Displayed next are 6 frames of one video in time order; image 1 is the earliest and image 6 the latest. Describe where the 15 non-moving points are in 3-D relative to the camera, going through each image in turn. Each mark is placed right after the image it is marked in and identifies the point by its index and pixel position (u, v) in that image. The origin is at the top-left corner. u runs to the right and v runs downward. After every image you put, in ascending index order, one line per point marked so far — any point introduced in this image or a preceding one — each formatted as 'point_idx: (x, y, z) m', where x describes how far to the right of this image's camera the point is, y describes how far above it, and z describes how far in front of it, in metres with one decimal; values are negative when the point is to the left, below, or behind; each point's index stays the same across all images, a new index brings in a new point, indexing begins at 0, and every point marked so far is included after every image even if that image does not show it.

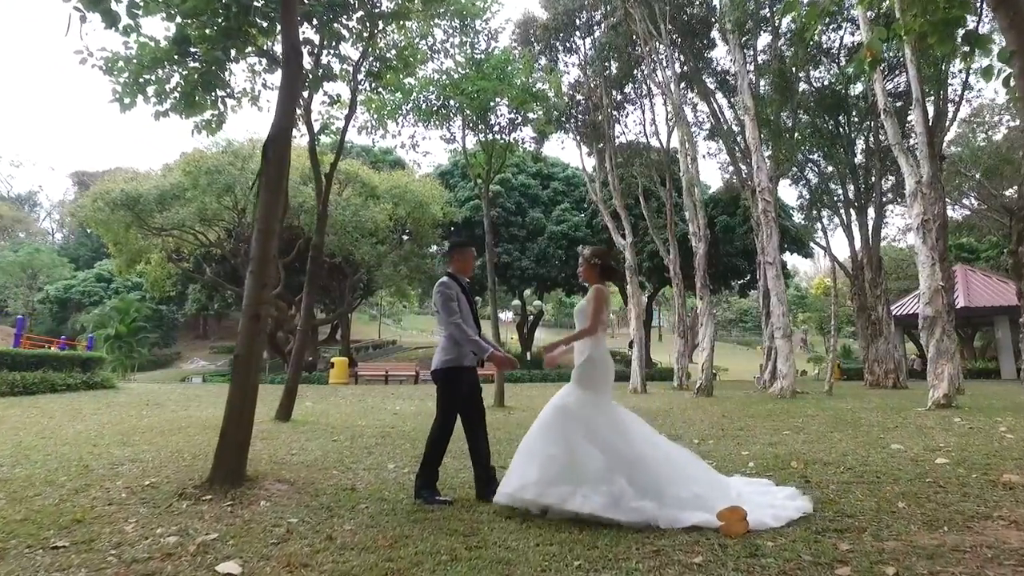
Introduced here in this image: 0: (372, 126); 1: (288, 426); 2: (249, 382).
0: (-2.3, +2.7, +11.7) m
1: (-2.8, -1.7, +8.7) m
2: (-1.8, -0.6, +4.7) m
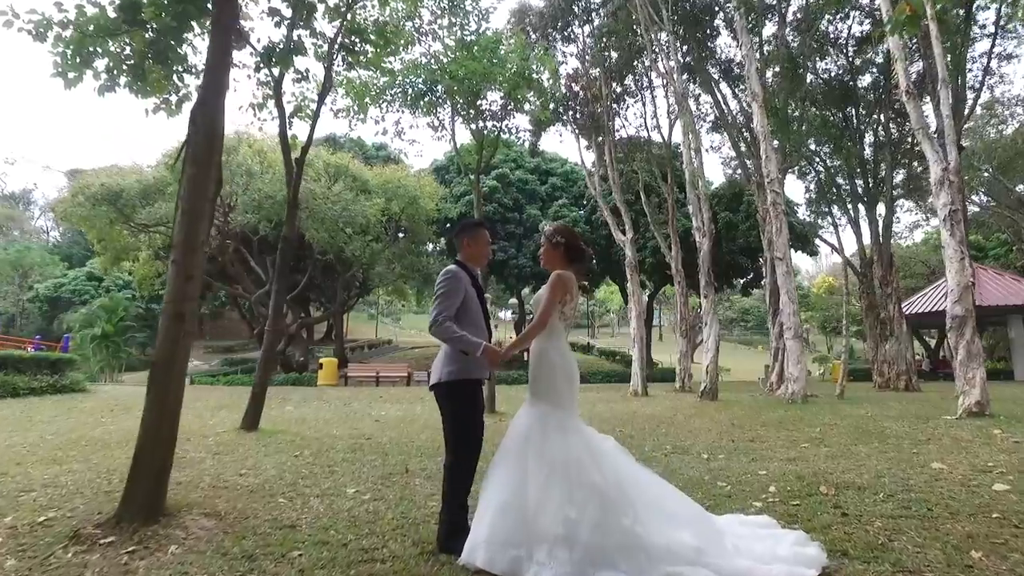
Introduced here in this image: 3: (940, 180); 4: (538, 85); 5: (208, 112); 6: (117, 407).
0: (-2.4, +2.7, +10.8) m
1: (-2.9, -1.7, +7.9) m
2: (-1.9, -0.5, +3.9) m
3: (+5.7, +1.4, +9.4) m
4: (+0.5, +3.9, +13.4) m
5: (-1.8, +1.0, +4.1) m
6: (-6.5, -2.0, +11.8) m
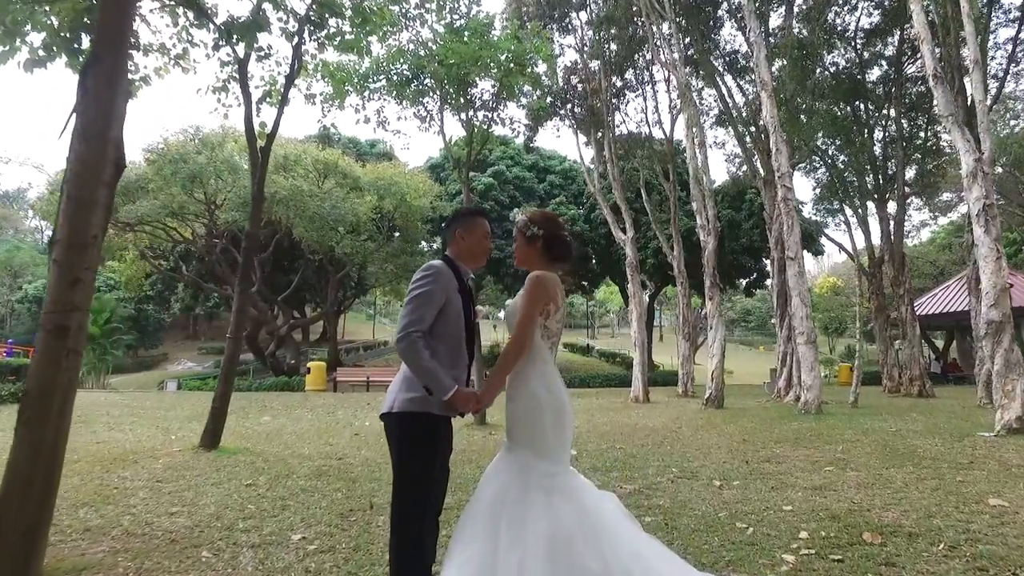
0: (-2.6, +2.7, +10.0) m
1: (-3.0, -1.7, +7.0) m
2: (-2.0, -0.6, +3.1) m
3: (+5.6, +1.4, +8.5) m
4: (+0.4, +3.8, +12.6) m
5: (-1.9, +1.0, +3.3) m
6: (-6.7, -2.0, +10.9) m
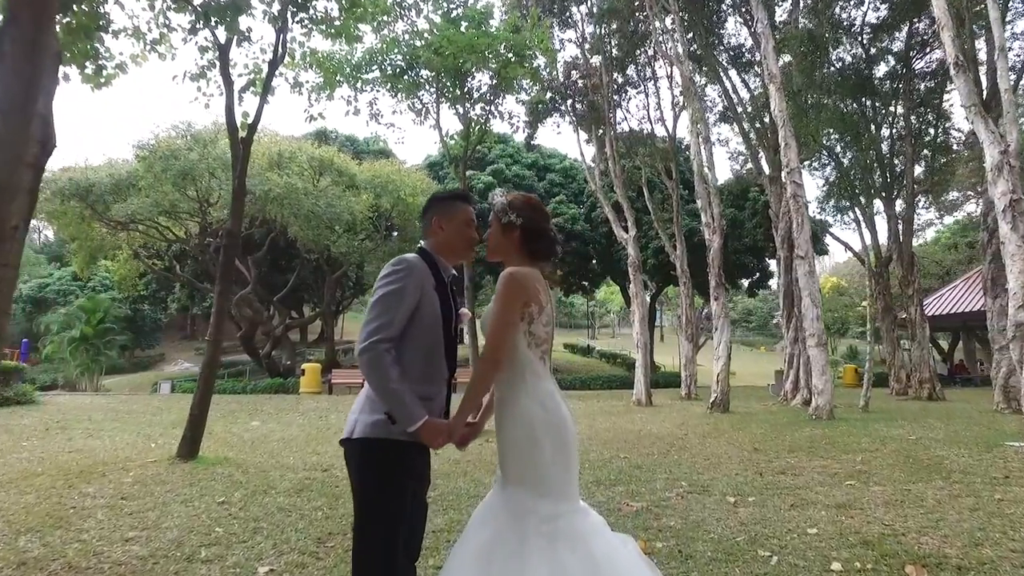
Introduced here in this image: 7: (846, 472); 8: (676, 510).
0: (-2.6, +2.7, +9.5) m
1: (-3.1, -1.7, +6.6) m
2: (-2.0, -0.6, +2.6) m
3: (+5.5, +1.4, +8.0) m
4: (+0.4, +3.8, +12.1) m
5: (-1.9, +1.0, +2.8) m
6: (-6.7, -2.0, +10.4) m
7: (+3.1, -1.7, +6.6) m
8: (+1.2, -1.7, +5.3) m
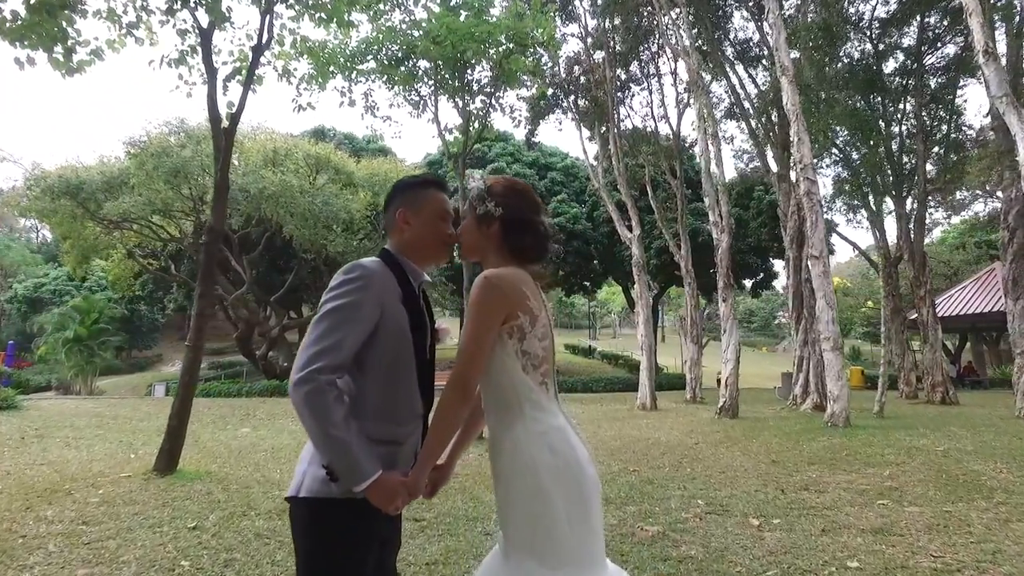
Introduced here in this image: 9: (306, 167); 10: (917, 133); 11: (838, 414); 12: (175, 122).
0: (-2.6, +2.7, +9.0) m
1: (-3.0, -1.7, +6.1) m
2: (-2.0, -0.6, +2.1) m
3: (+5.6, +1.4, +7.5) m
4: (+0.4, +3.8, +11.6) m
5: (-1.9, +1.0, +2.3) m
6: (-6.7, -2.0, +10.0) m
7: (+3.1, -1.7, +6.1) m
8: (+1.3, -1.7, +4.8) m
9: (-5.7, +3.3, +19.5) m
10: (+10.9, +4.2, +19.0) m
11: (+5.3, -2.0, +11.6) m
12: (-8.7, +4.3, +18.1) m
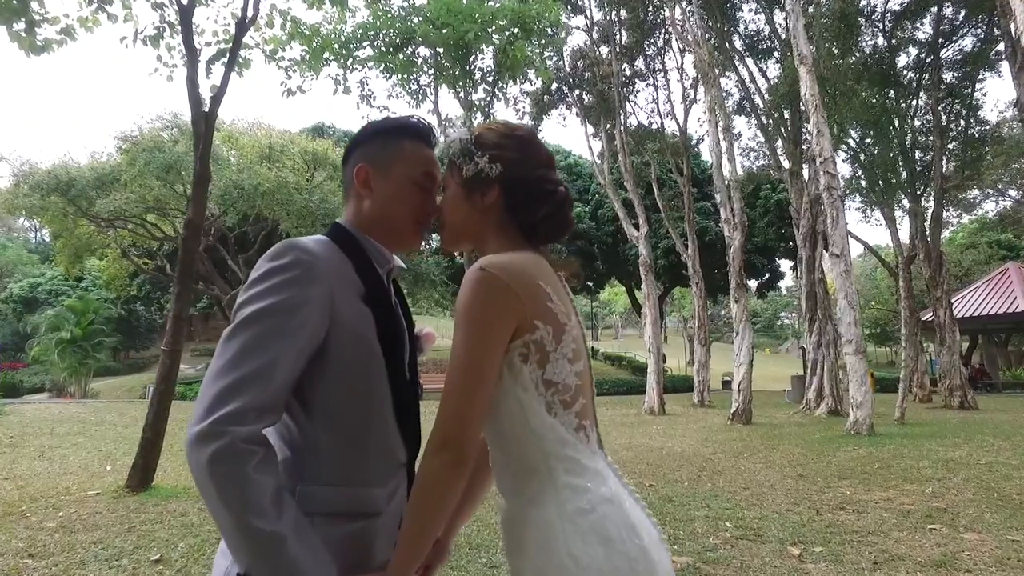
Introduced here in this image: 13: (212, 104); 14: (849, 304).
0: (-2.5, +2.7, +8.4) m
1: (-3.0, -1.7, +5.5) m
2: (-2.0, -0.6, +1.5) m
3: (+5.6, +1.4, +6.9) m
4: (+0.4, +3.8, +11.0) m
5: (-1.8, +1.0, +1.7) m
6: (-6.6, -2.0, +9.4) m
7: (+3.2, -1.7, +5.5) m
8: (+1.3, -1.7, +4.2) m
9: (-5.6, +3.3, +18.9) m
10: (+11.0, +4.2, +18.4) m
11: (+5.4, -2.0, +11.0) m
12: (-8.6, +4.3, +17.5) m
13: (-2.9, +1.8, +6.8) m
14: (+5.4, -0.3, +11.3) m
